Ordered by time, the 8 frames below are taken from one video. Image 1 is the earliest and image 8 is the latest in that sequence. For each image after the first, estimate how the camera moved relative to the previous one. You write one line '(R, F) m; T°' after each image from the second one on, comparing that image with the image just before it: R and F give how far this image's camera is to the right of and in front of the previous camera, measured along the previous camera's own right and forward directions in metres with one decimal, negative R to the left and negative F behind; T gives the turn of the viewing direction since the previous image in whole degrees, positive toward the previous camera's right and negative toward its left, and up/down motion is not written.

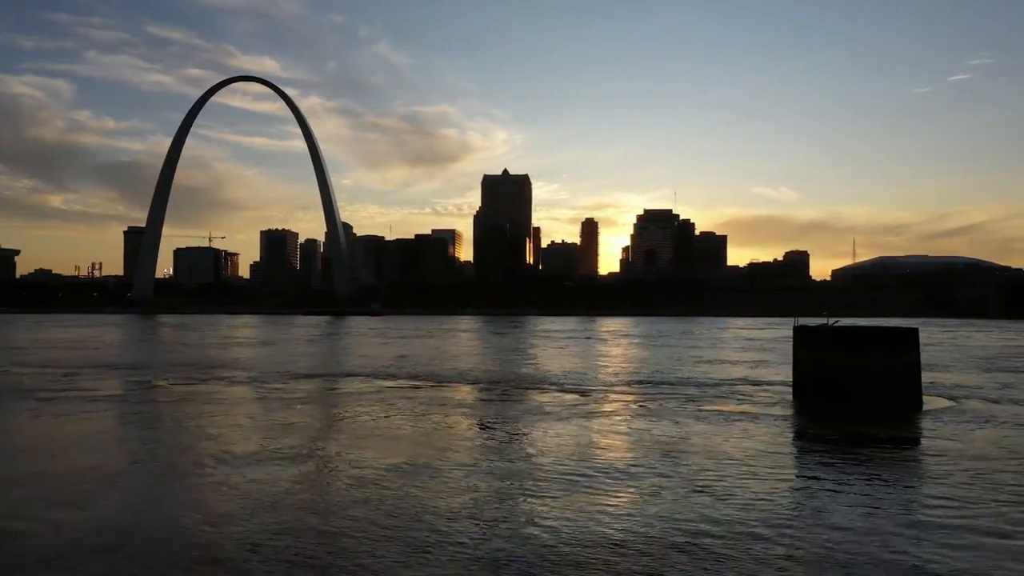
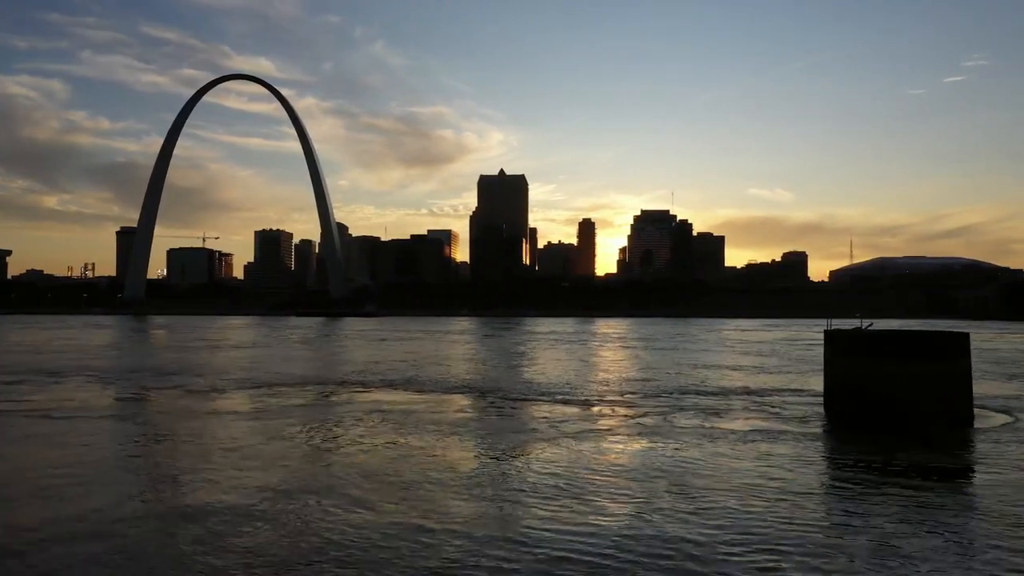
(0.0, +1.4) m; 0°
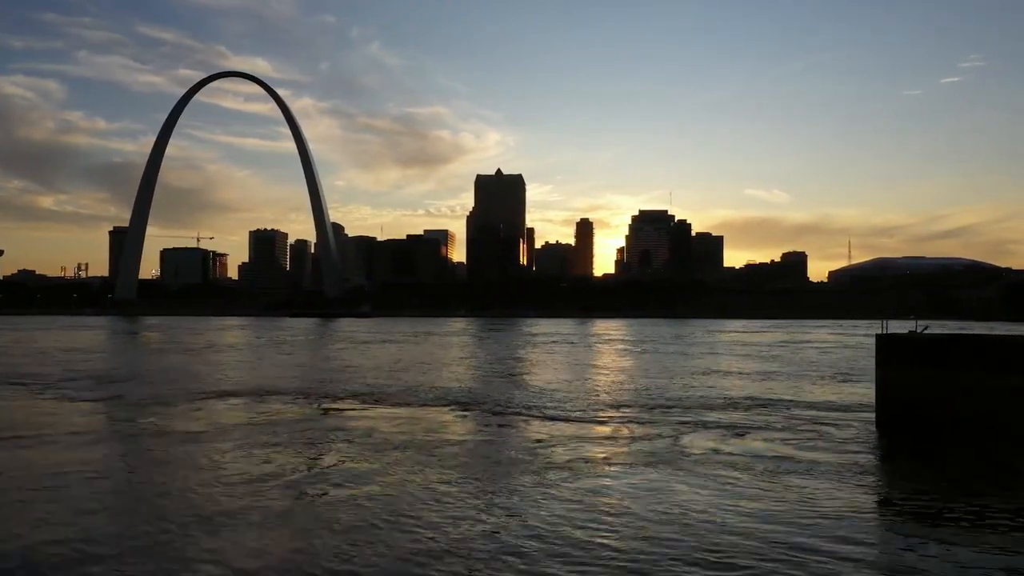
(-0.1, +1.6) m; 0°
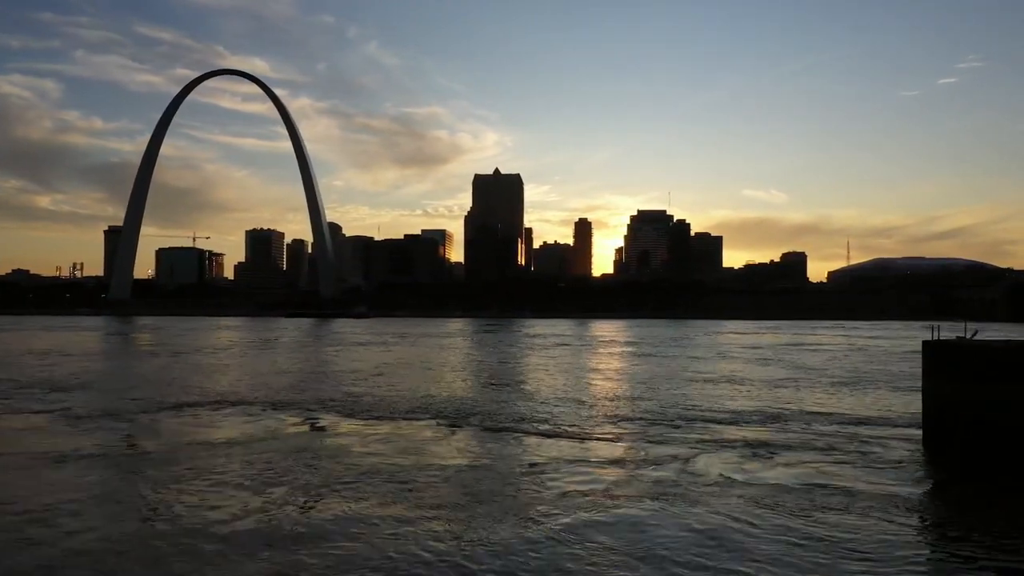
(-0.1, +1.1) m; 0°
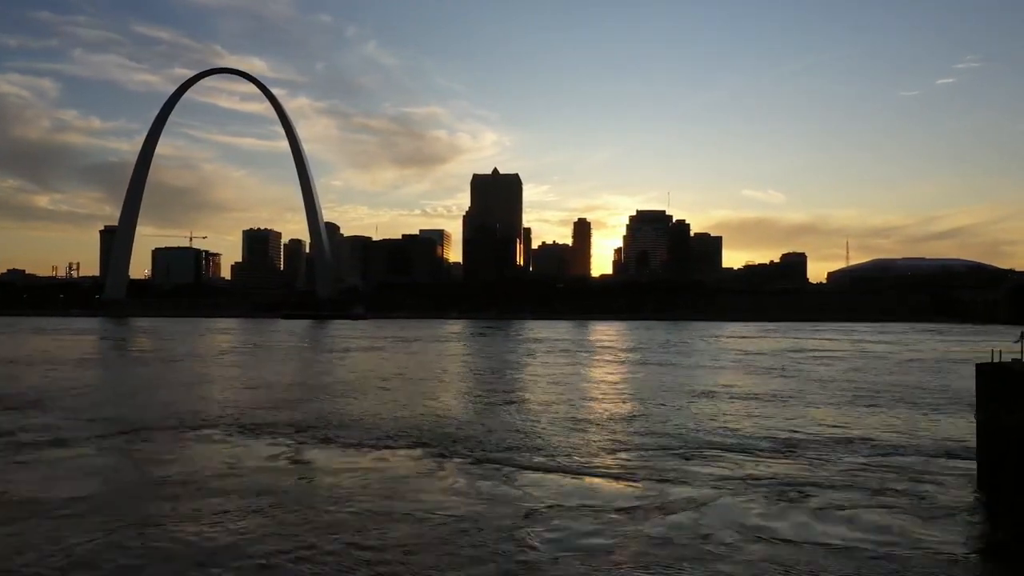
(0.0, +1.0) m; 0°
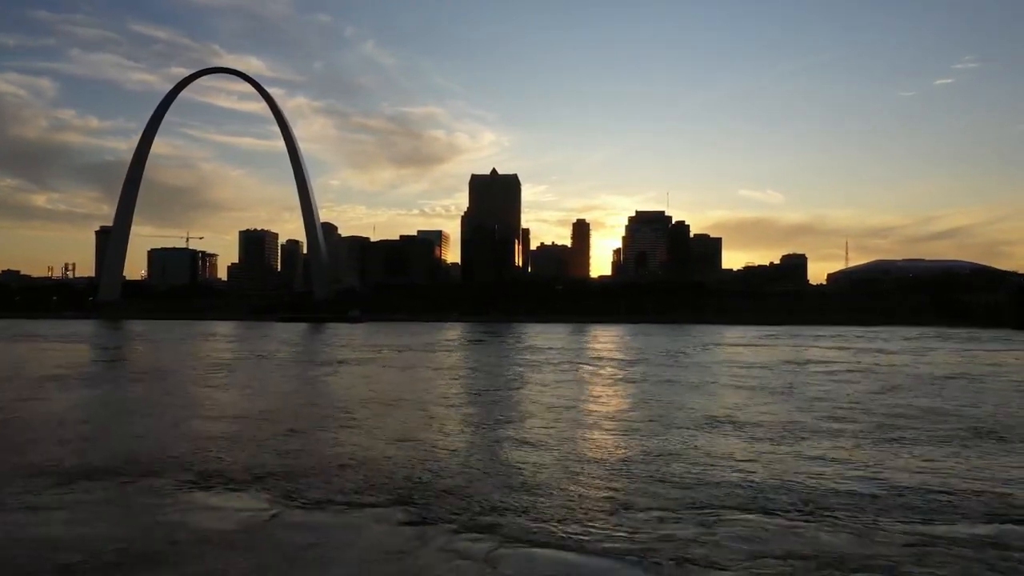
(-0.1, +1.1) m; 0°
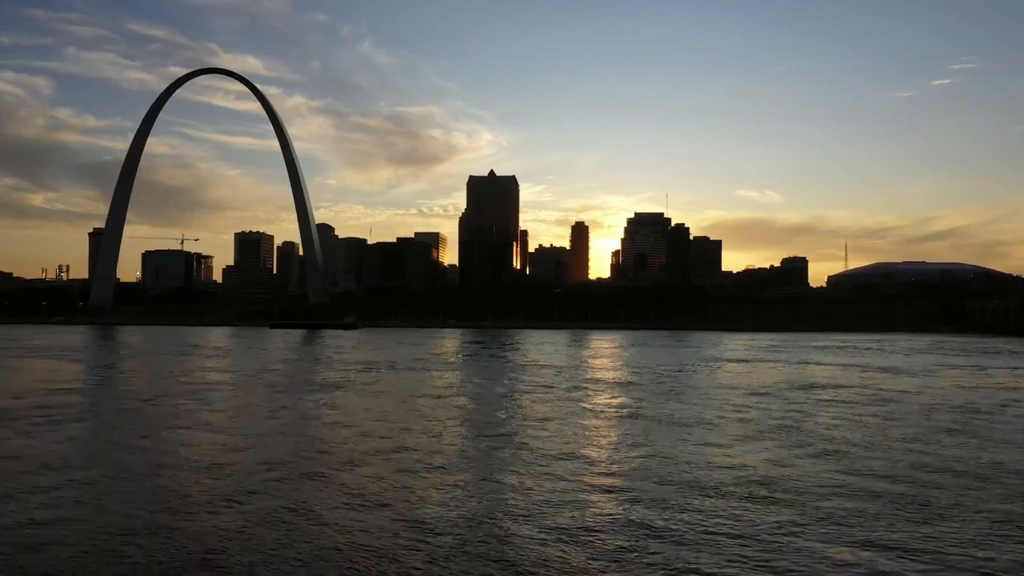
(-0.1, +1.8) m; 0°
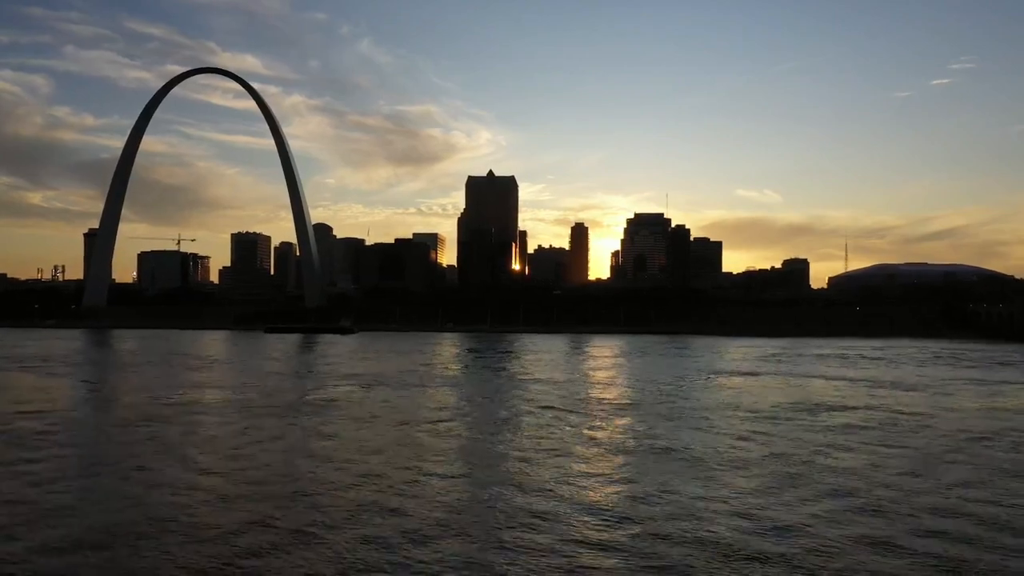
(0.0, +1.4) m; 0°
